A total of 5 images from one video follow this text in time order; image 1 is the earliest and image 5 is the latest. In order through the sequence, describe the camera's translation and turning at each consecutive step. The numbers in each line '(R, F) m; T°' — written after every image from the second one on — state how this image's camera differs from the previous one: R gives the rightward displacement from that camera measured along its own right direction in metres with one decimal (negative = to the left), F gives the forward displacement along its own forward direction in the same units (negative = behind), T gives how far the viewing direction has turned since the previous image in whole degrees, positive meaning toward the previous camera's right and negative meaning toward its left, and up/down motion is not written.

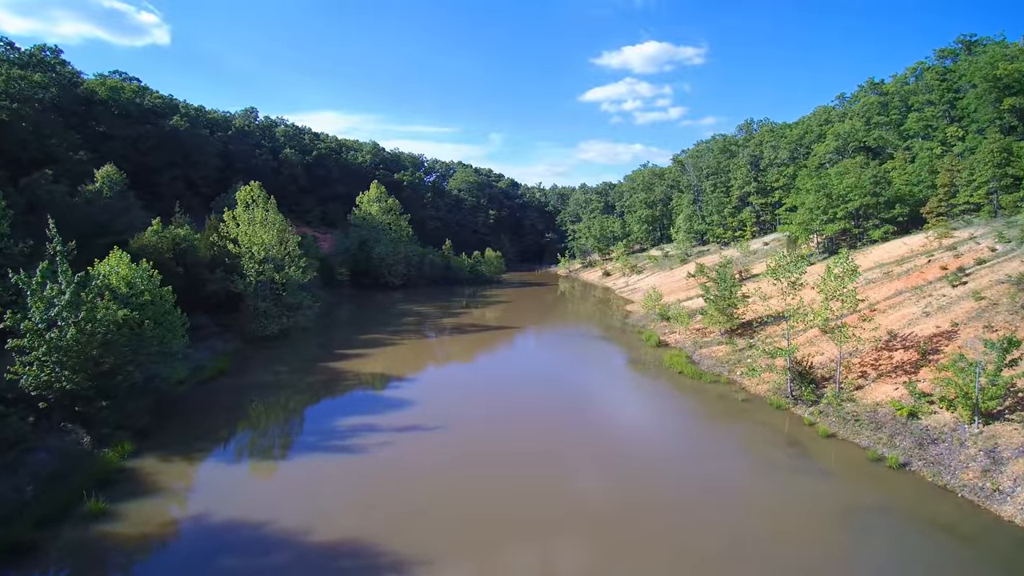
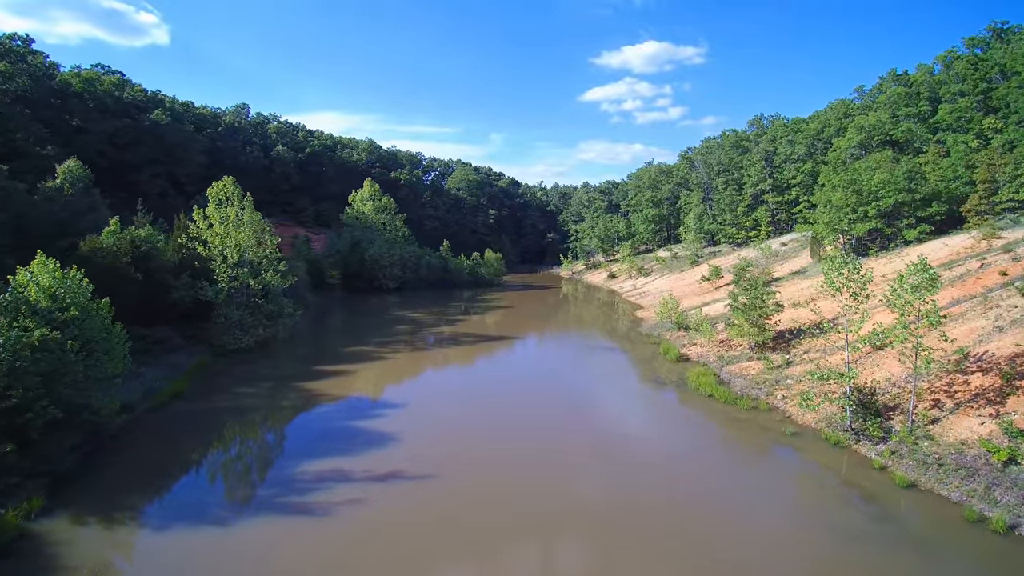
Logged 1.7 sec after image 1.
(-0.1, +2.7) m; 0°
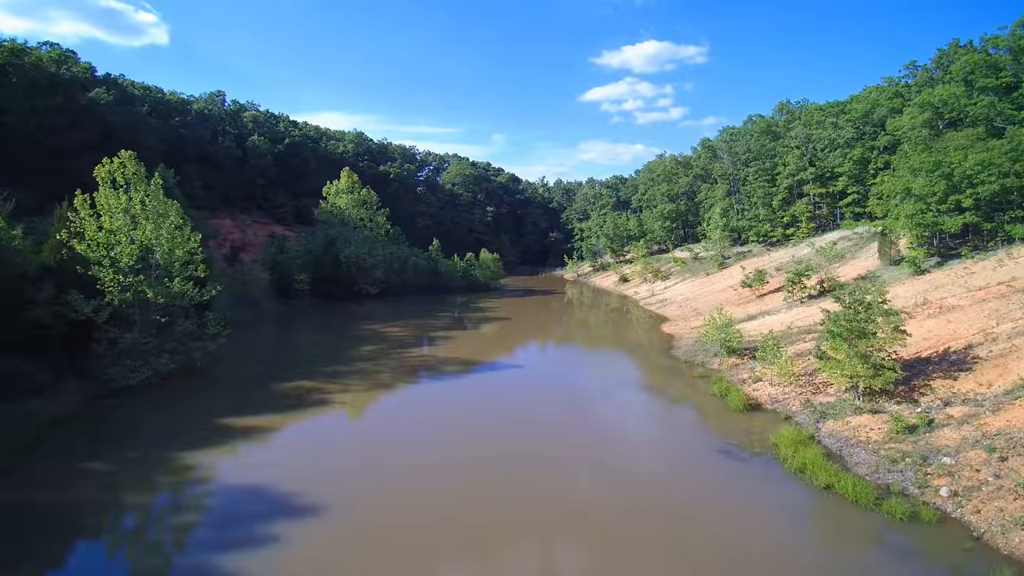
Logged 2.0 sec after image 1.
(+0.2, +6.5) m; 0°
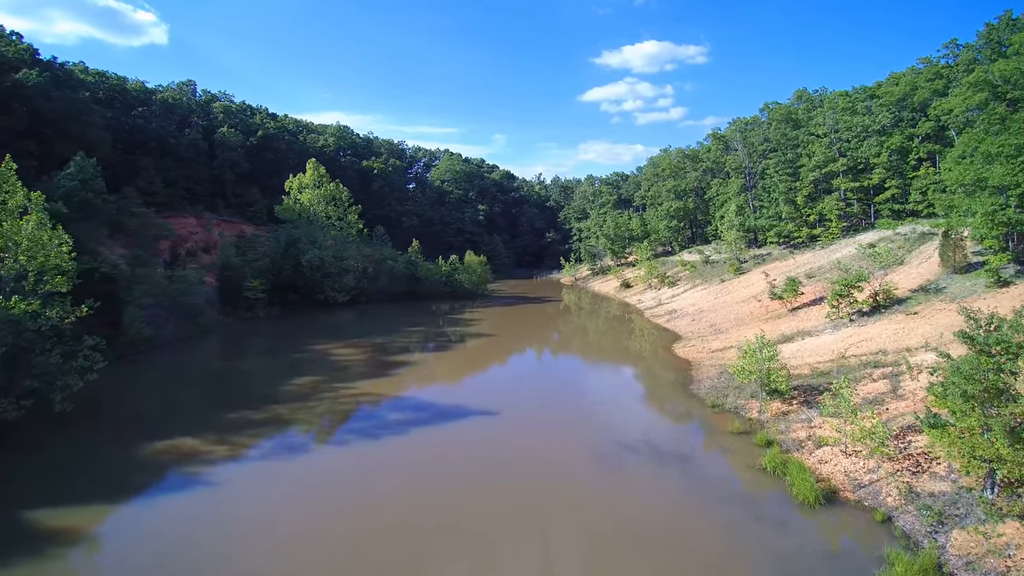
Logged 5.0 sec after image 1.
(+0.9, +5.1) m; 0°
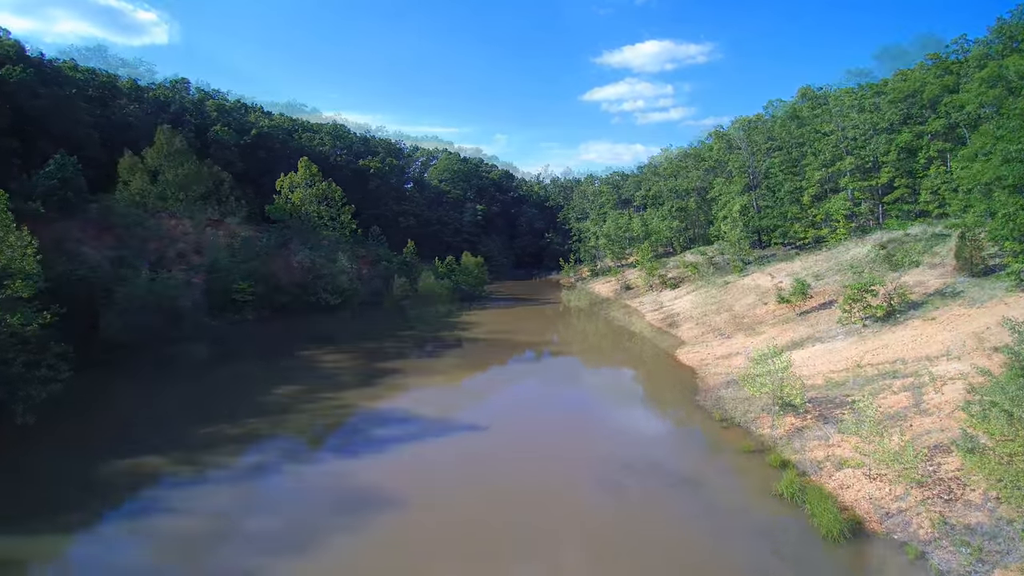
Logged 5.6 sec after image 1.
(+0.2, +1.0) m; 0°
